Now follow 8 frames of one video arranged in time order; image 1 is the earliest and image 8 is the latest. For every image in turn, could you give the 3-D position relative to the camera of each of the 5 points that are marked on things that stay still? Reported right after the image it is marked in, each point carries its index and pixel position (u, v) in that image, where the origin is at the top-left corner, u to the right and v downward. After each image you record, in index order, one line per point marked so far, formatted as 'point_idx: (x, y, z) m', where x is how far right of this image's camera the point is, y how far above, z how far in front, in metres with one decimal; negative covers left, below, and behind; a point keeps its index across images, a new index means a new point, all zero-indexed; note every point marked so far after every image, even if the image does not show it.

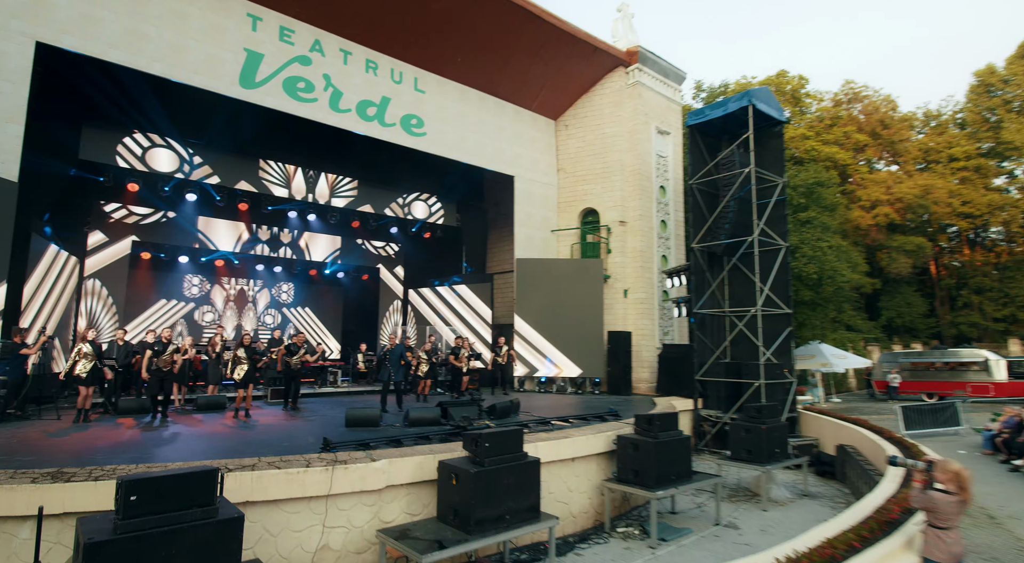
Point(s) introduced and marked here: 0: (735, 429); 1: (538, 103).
0: (+4.1, -2.7, +10.1) m
1: (+0.8, +5.9, +17.8) m
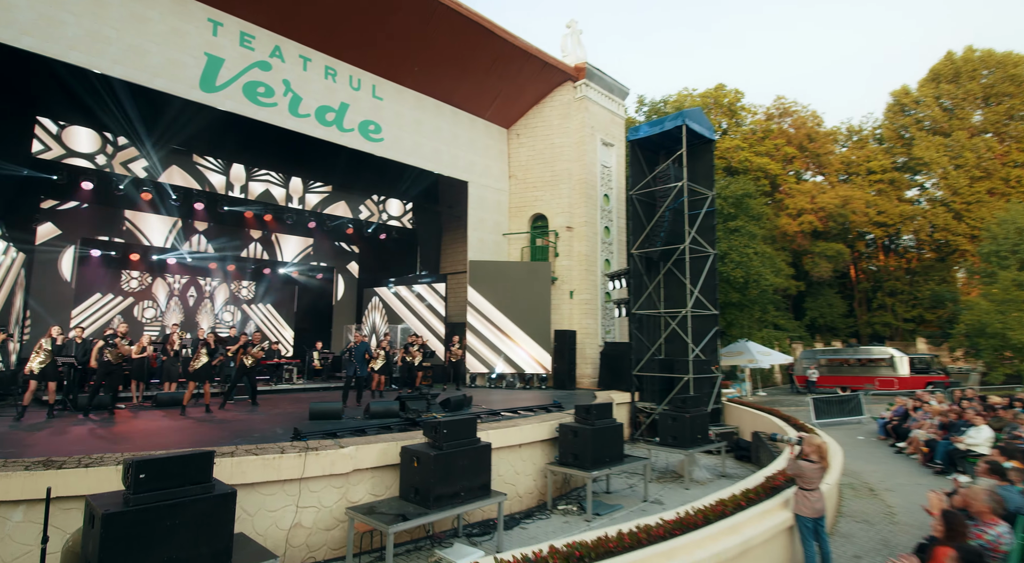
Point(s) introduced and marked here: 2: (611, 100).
0: (+3.2, -2.8, +11.3) m
1: (-0.7, +5.9, +18.7) m
2: (+3.6, +6.7, +19.9) m
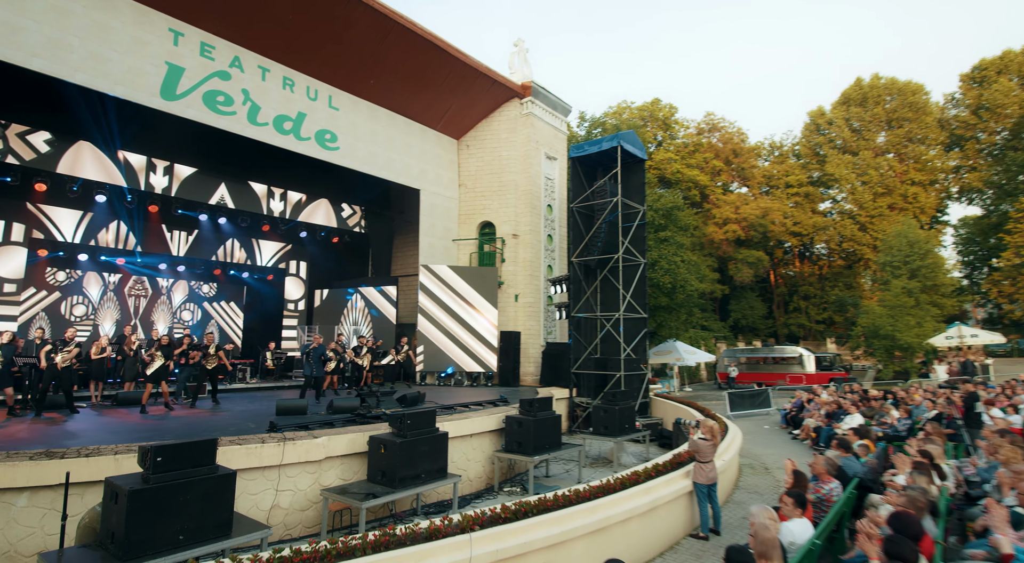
0: (+2.0, -3.0, +12.8) m
1: (-2.5, +5.7, +19.7) m
2: (+1.7, +6.5, +21.3) m
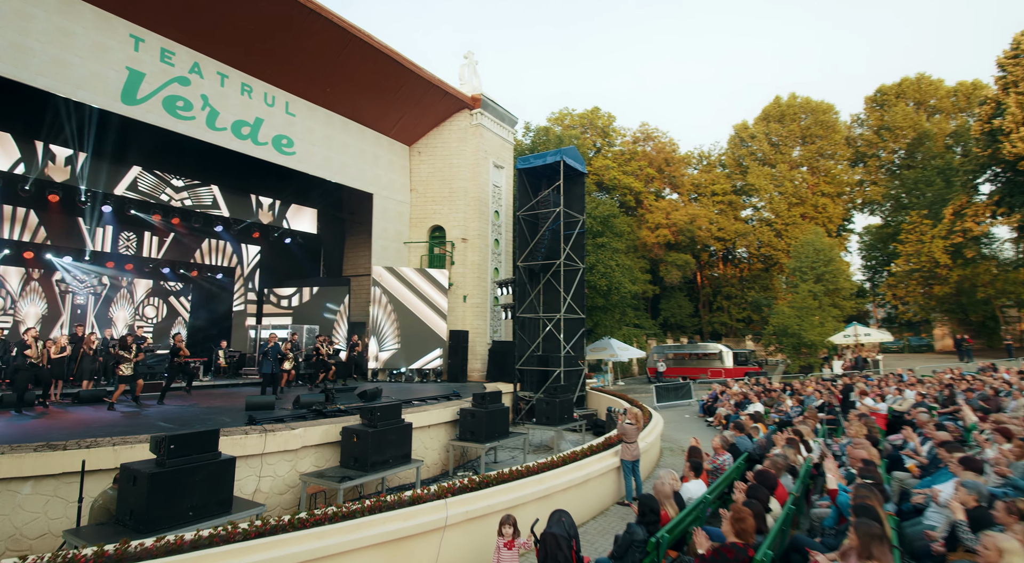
0: (+0.7, -3.2, +14.2) m
1: (-4.4, +5.7, +20.5) m
2: (-0.4, +6.5, +22.6) m
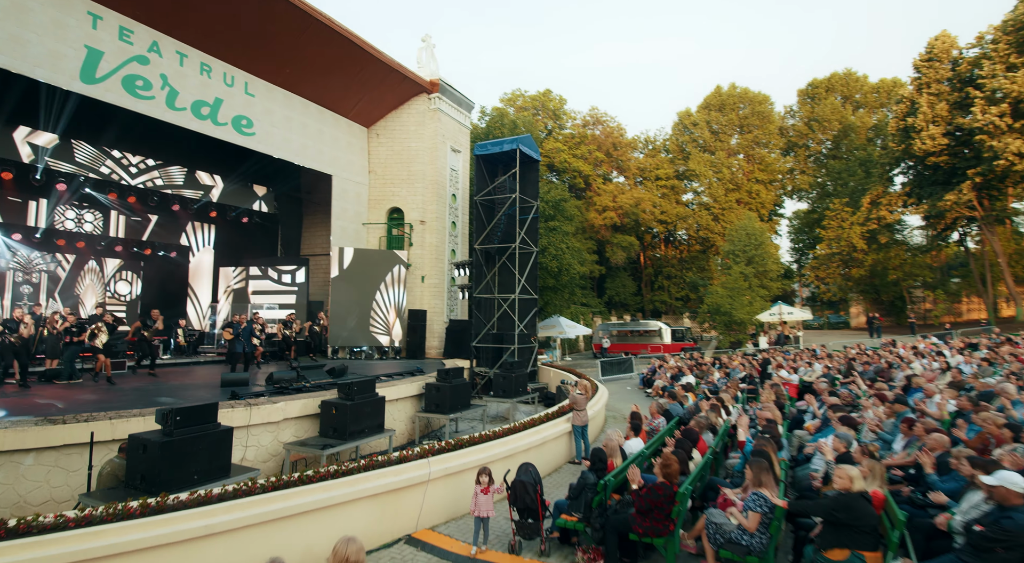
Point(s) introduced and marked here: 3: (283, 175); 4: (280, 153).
0: (-0.4, -2.7, +15.4) m
1: (-6.1, +6.5, +20.8) m
2: (-2.3, +7.3, +23.2) m
3: (-8.3, +3.9, +19.6) m
4: (-7.7, +4.2, +17.9) m
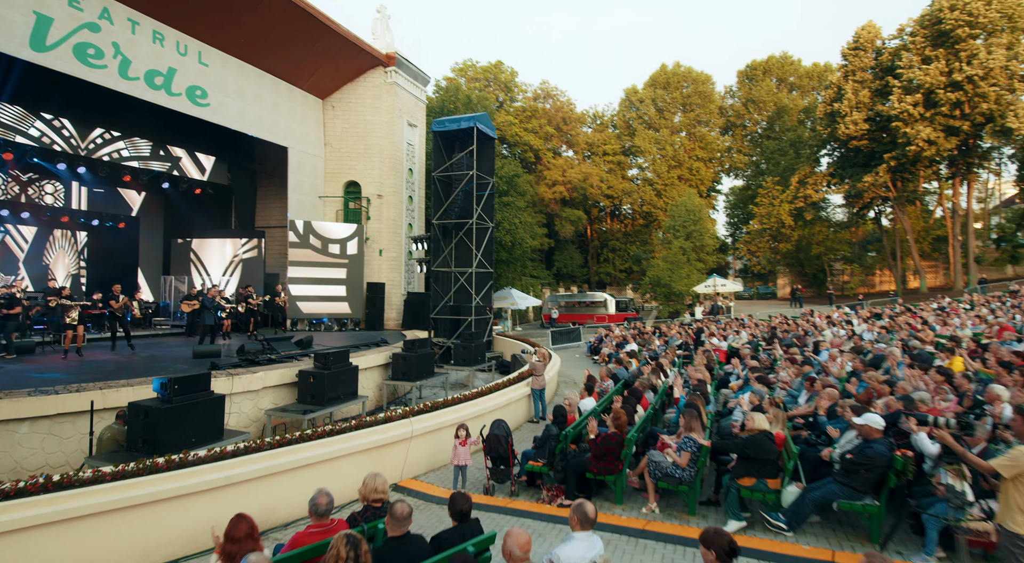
0: (-1.7, -2.0, +16.4) m
1: (-7.7, +7.5, +20.7) m
2: (-4.2, +8.4, +23.4) m
3: (-9.8, +4.9, +19.4) m
4: (-9.1, +5.1, +17.8) m
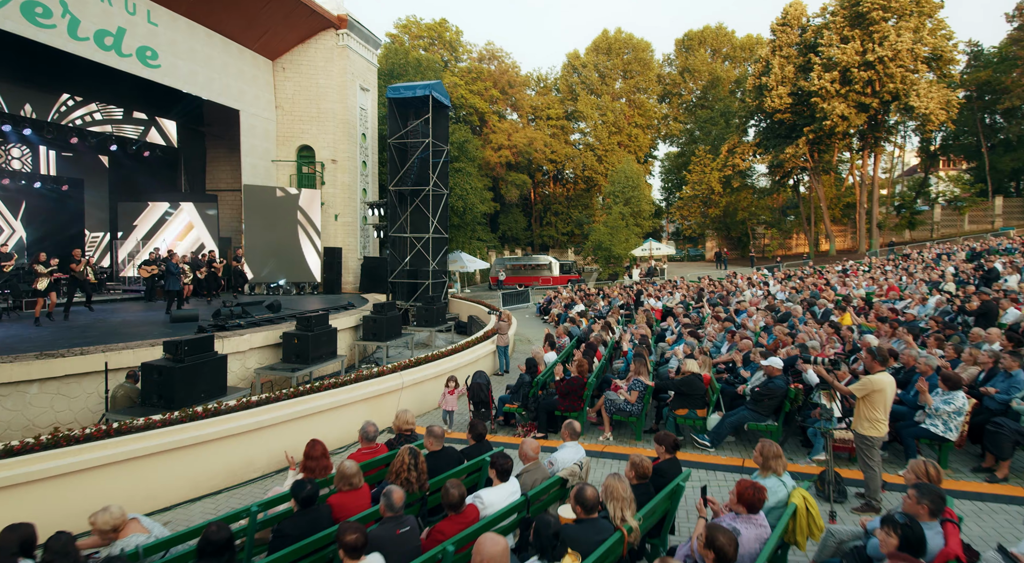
0: (-3.0, -0.9, +17.5) m
1: (-9.5, +8.9, +20.3) m
2: (-6.3, +10.0, +23.4) m
3: (-11.4, +6.1, +19.1) m
4: (-10.5, +6.3, +17.5) m
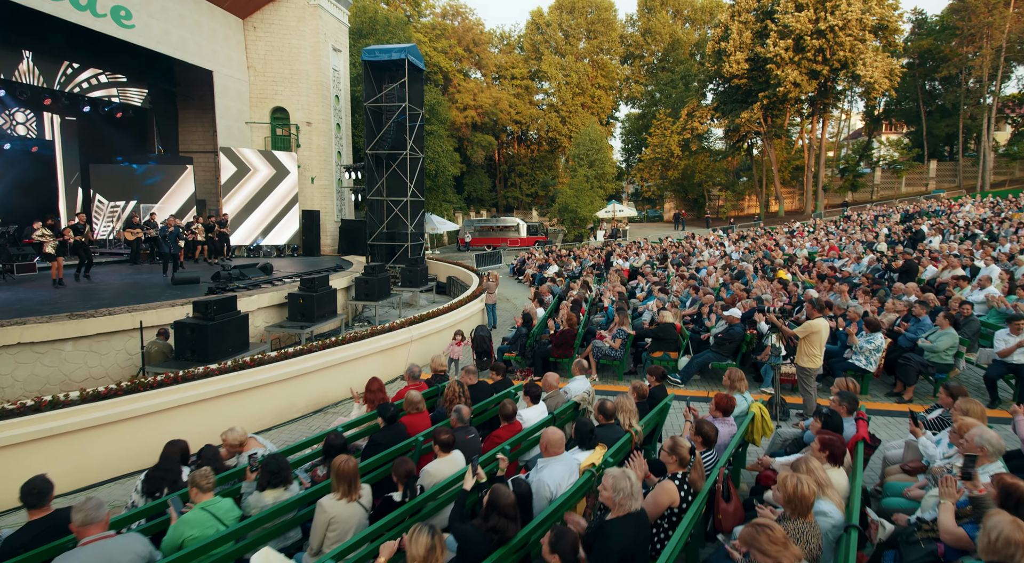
0: (-3.7, +0.4, +18.3) m
1: (-10.4, +10.3, +20.0) m
2: (-7.4, +11.6, +23.2) m
3: (-12.3, +7.4, +18.8) m
4: (-11.2, +7.5, +17.3) m
